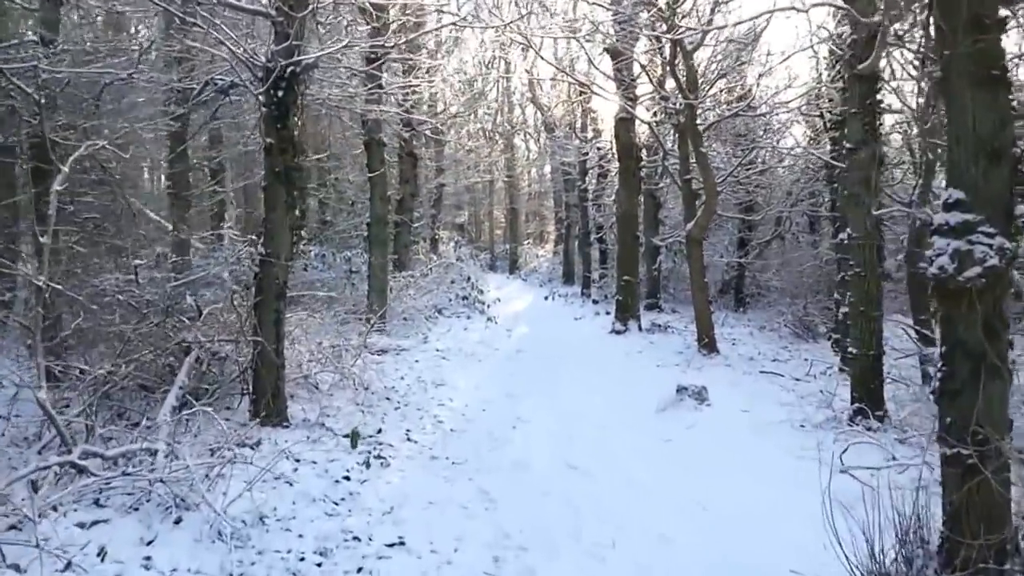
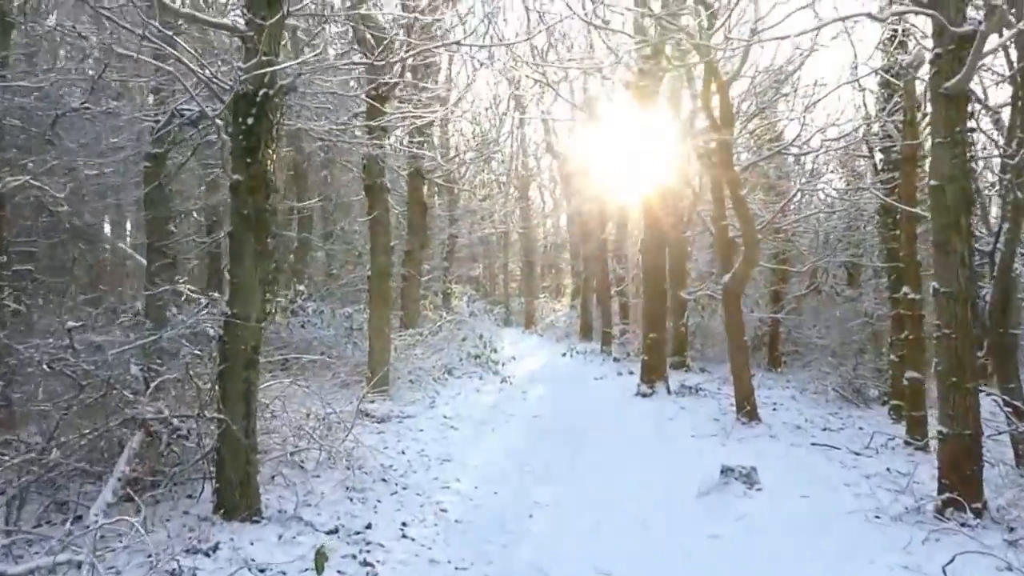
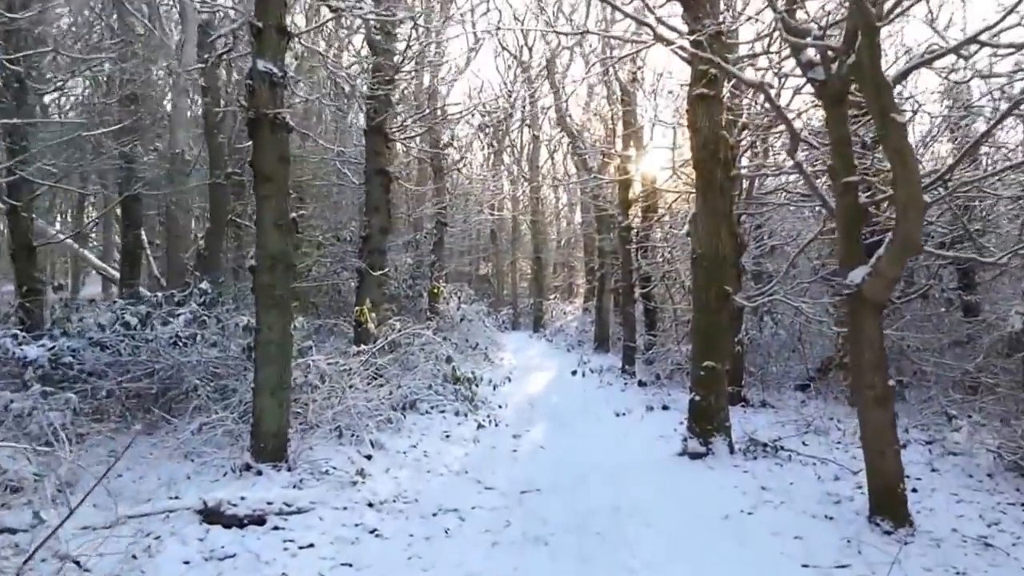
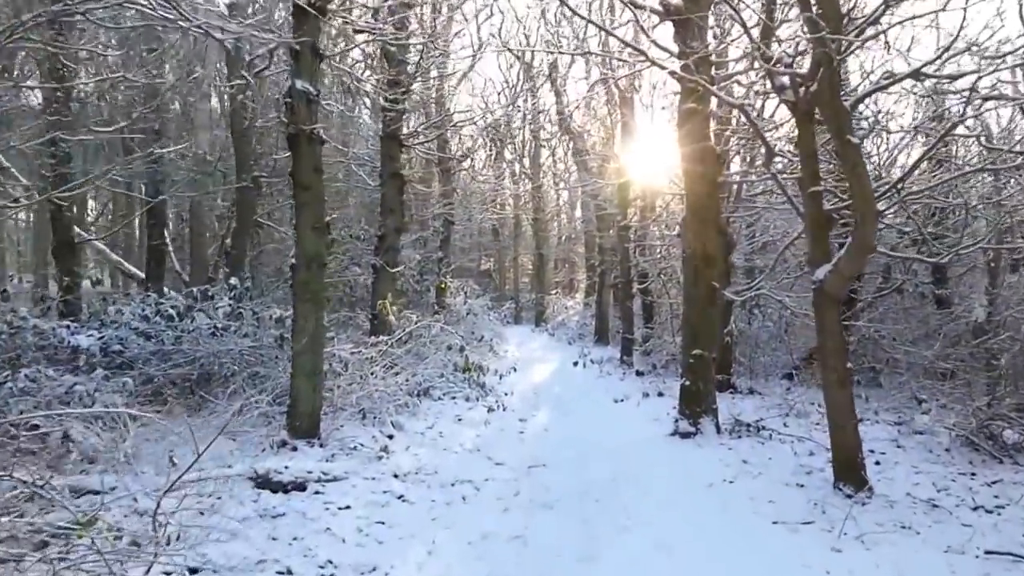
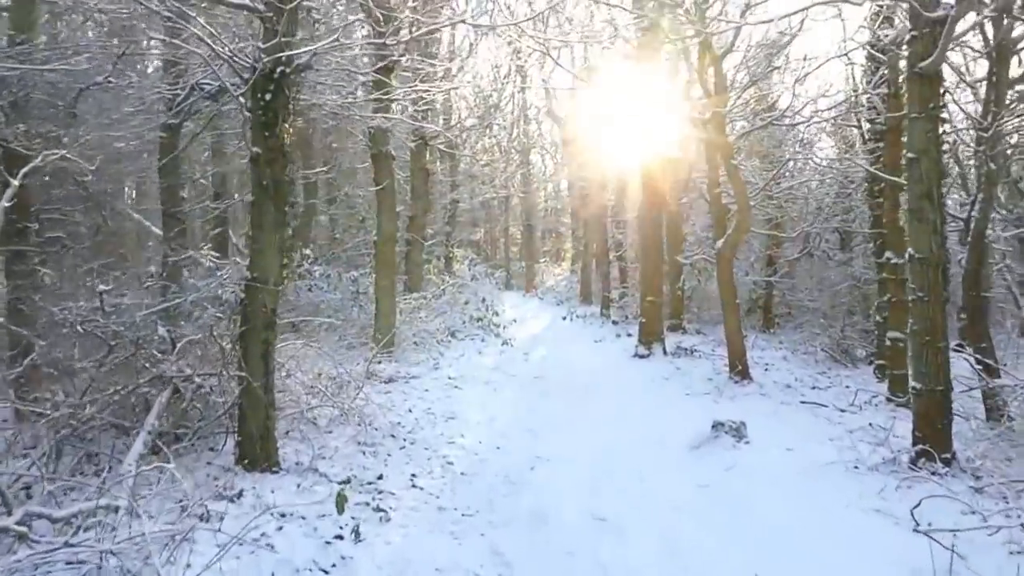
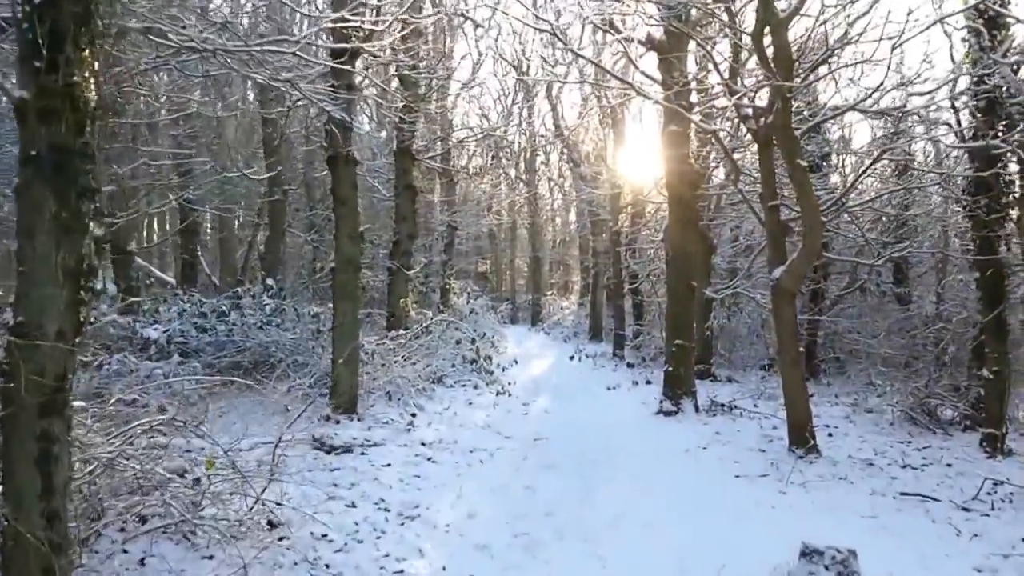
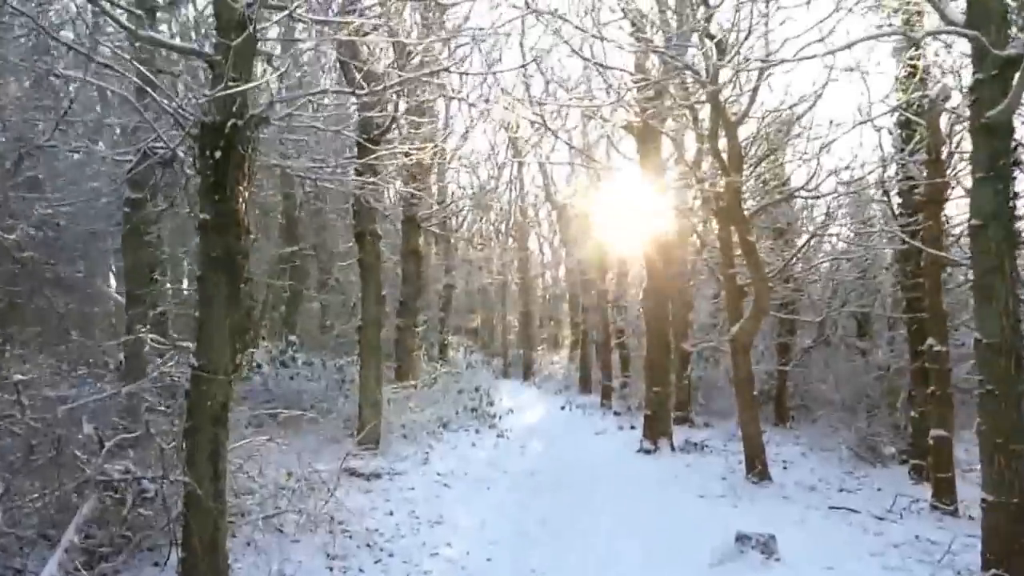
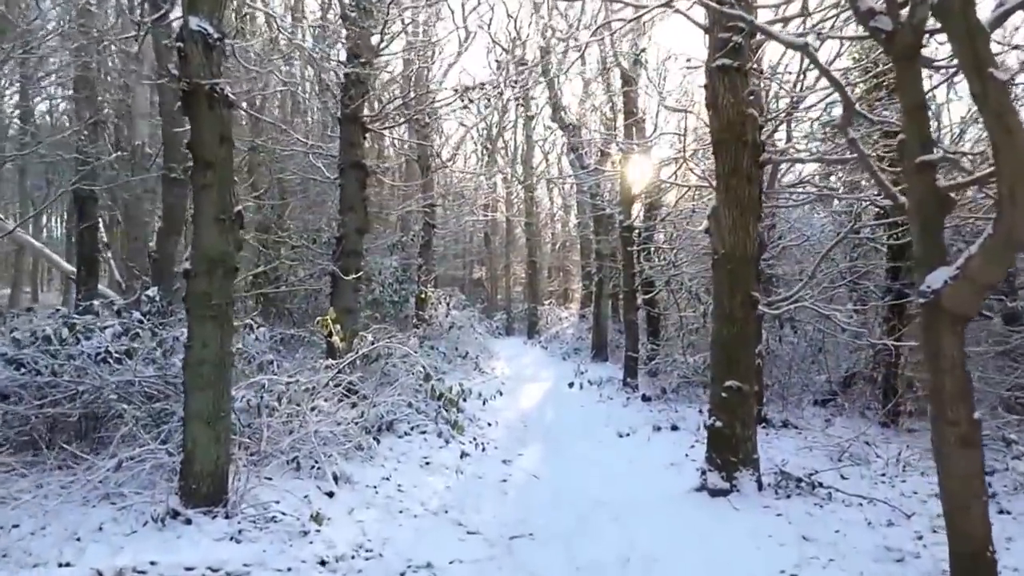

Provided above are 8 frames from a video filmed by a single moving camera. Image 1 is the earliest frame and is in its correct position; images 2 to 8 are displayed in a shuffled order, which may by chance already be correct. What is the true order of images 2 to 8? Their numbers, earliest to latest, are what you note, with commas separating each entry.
5, 2, 7, 6, 4, 3, 8
